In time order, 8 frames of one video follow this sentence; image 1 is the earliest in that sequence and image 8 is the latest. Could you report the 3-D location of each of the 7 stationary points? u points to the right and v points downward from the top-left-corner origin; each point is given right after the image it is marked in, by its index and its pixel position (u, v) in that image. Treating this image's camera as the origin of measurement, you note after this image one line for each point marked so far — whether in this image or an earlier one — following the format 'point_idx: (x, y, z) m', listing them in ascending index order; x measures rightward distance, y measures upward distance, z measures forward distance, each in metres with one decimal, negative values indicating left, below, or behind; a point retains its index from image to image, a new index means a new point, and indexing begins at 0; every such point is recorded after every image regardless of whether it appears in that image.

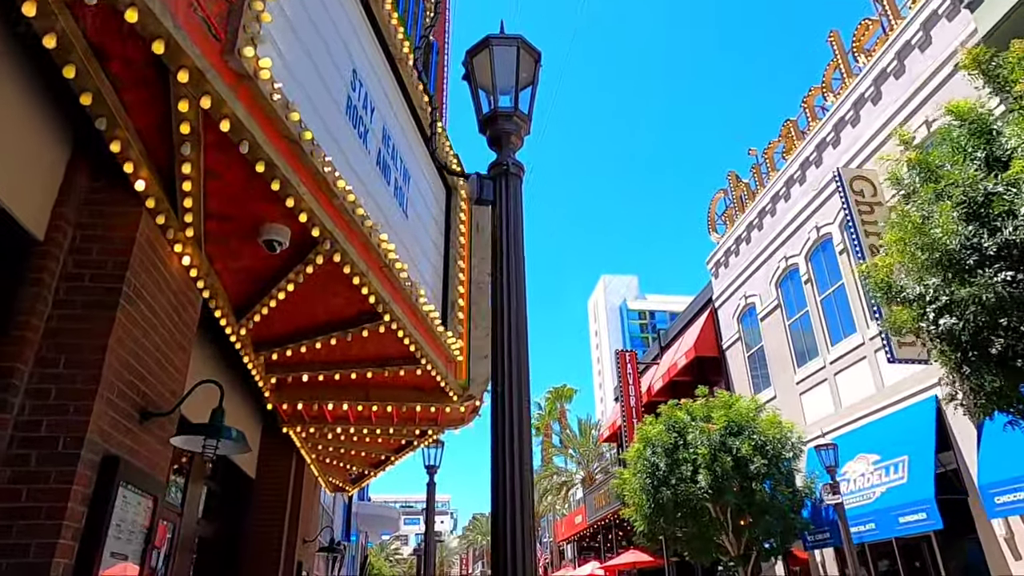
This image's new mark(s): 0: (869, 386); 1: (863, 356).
0: (+7.4, -2.0, +13.8) m
1: (+7.4, -1.5, +14.0) m
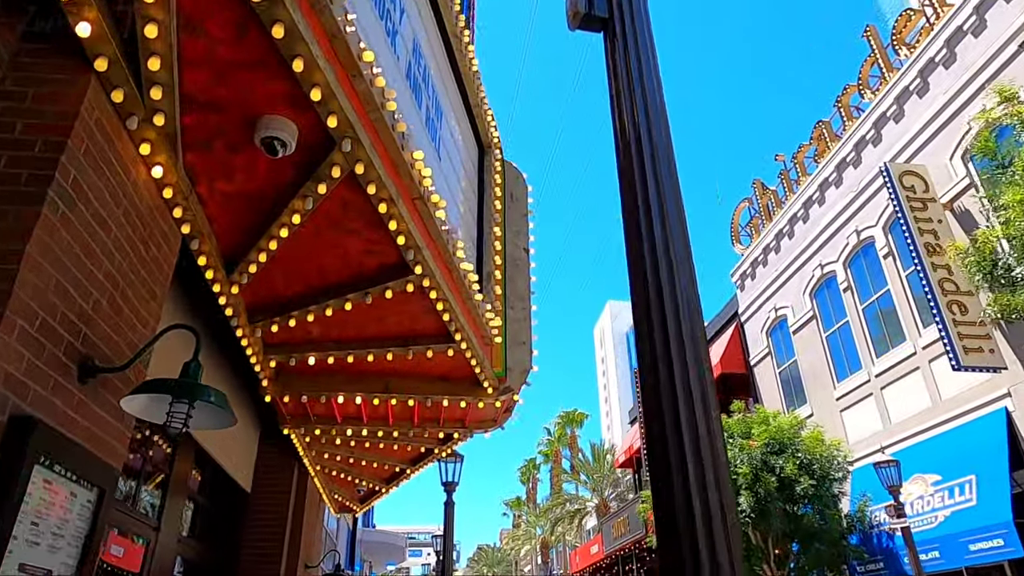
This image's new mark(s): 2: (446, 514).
0: (+7.8, -2.1, +12.6) m
1: (+7.8, -1.6, +12.8) m
2: (-0.9, -3.0, +9.0) m
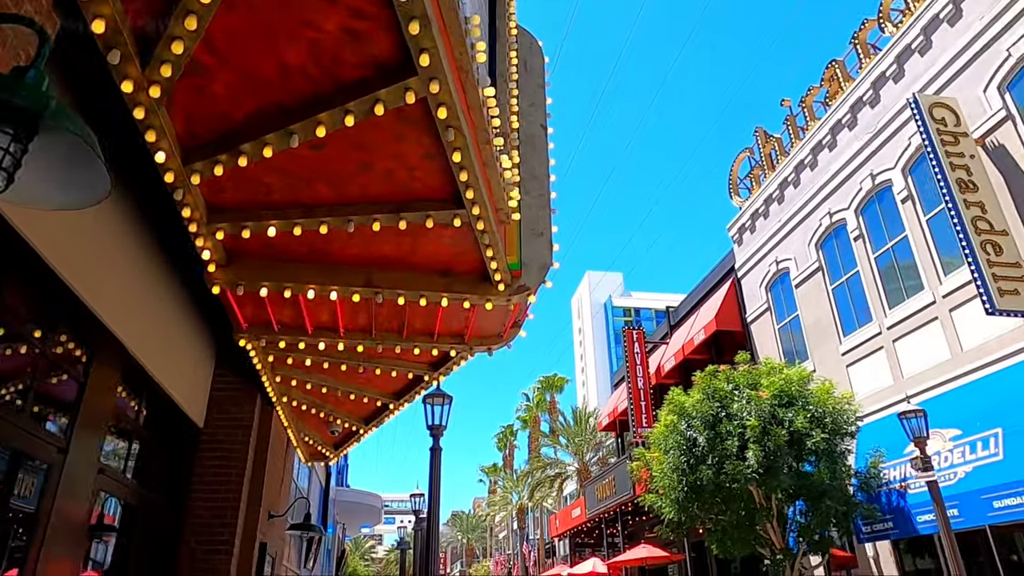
0: (+7.6, -1.1, +11.8) m
1: (+7.6, -0.5, +12.0) m
2: (-1.0, -2.0, +8.0) m
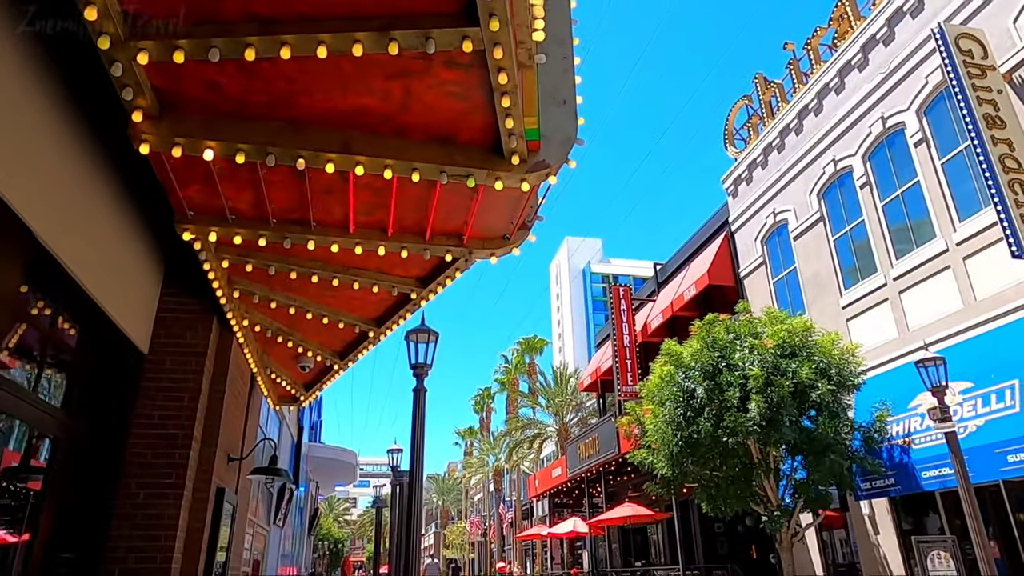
0: (+7.4, -0.2, +11.2) m
1: (+7.4, +0.4, +11.4) m
2: (-1.0, -1.2, +7.1) m
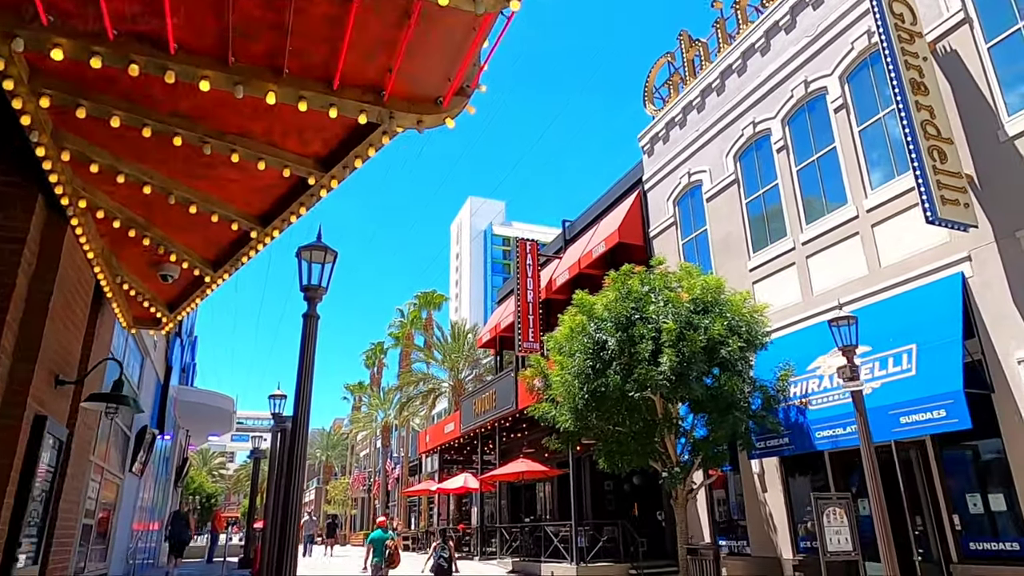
0: (+5.9, +0.4, +11.4) m
1: (+5.9, +0.9, +11.5) m
2: (-1.9, -0.3, +6.0) m
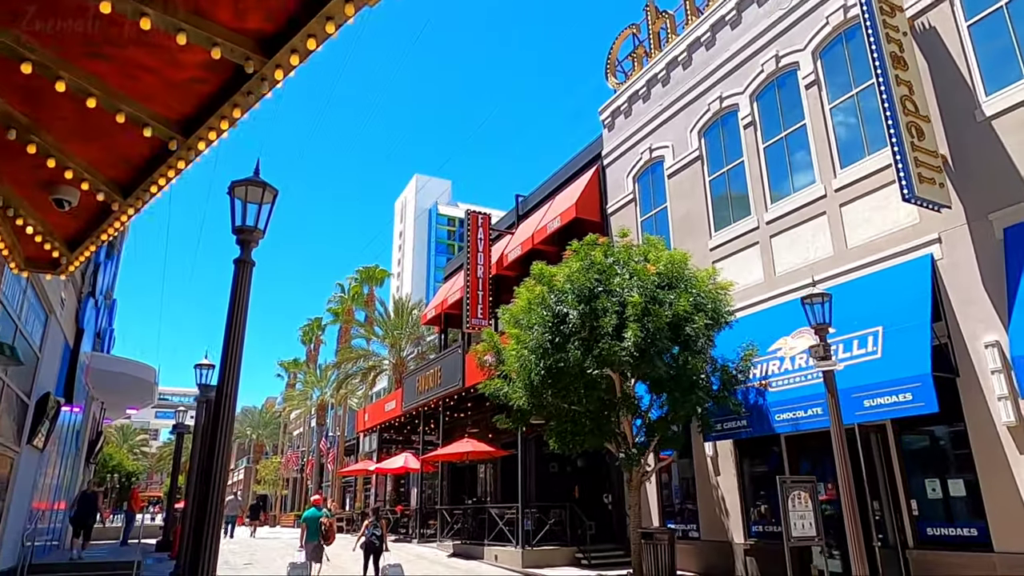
0: (+5.2, +0.7, +11.1) m
1: (+5.2, +1.3, +11.2) m
2: (-2.1, +0.1, +5.1) m
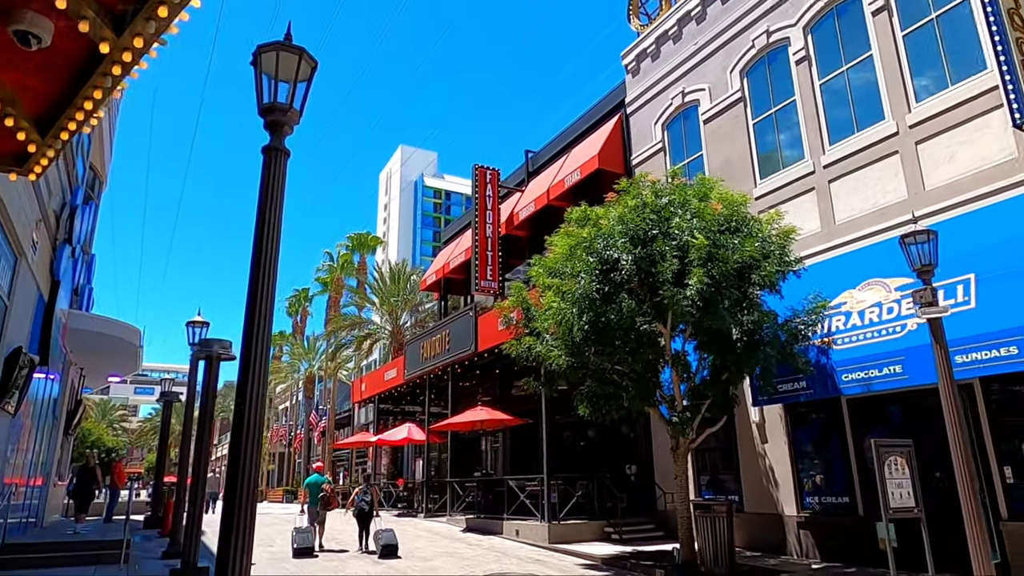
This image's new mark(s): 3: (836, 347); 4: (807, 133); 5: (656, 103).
0: (+5.7, +1.5, +10.0) m
1: (+5.8, +2.1, +10.1) m
2: (-1.4, +0.7, +3.8) m
3: (+4.8, -0.9, +9.7) m
4: (+5.1, +2.7, +11.5) m
5: (+3.3, +4.2, +15.1) m
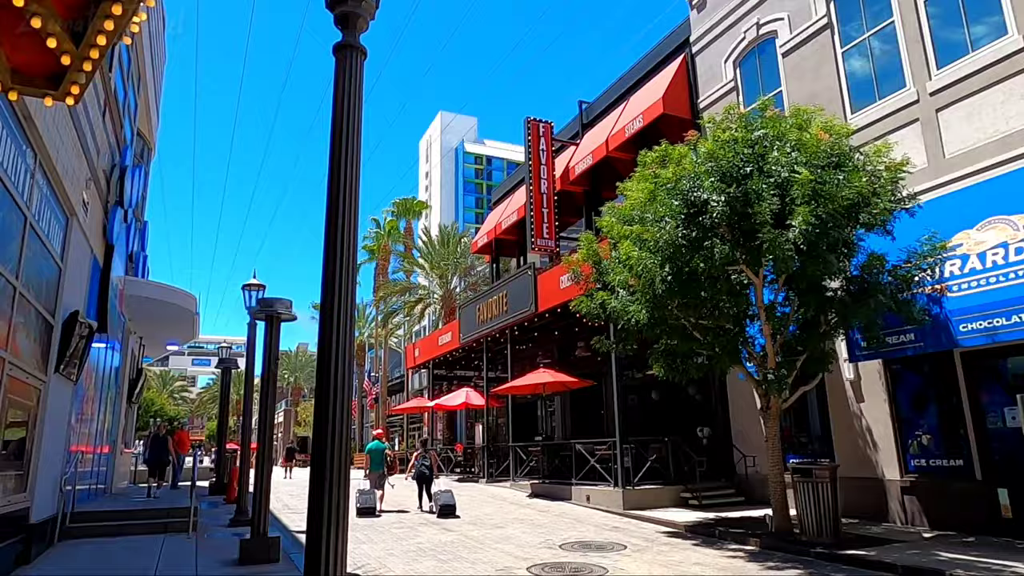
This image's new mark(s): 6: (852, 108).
0: (+6.7, +2.3, +8.8) m
1: (+6.7, +2.9, +8.9) m
2: (-0.8, +1.1, +3.1) m
3: (+5.8, -0.1, +8.7) m
4: (+6.1, +3.6, +10.2) m
5: (+4.5, +5.2, +13.9) m
6: (+5.7, +3.0, +11.1) m
